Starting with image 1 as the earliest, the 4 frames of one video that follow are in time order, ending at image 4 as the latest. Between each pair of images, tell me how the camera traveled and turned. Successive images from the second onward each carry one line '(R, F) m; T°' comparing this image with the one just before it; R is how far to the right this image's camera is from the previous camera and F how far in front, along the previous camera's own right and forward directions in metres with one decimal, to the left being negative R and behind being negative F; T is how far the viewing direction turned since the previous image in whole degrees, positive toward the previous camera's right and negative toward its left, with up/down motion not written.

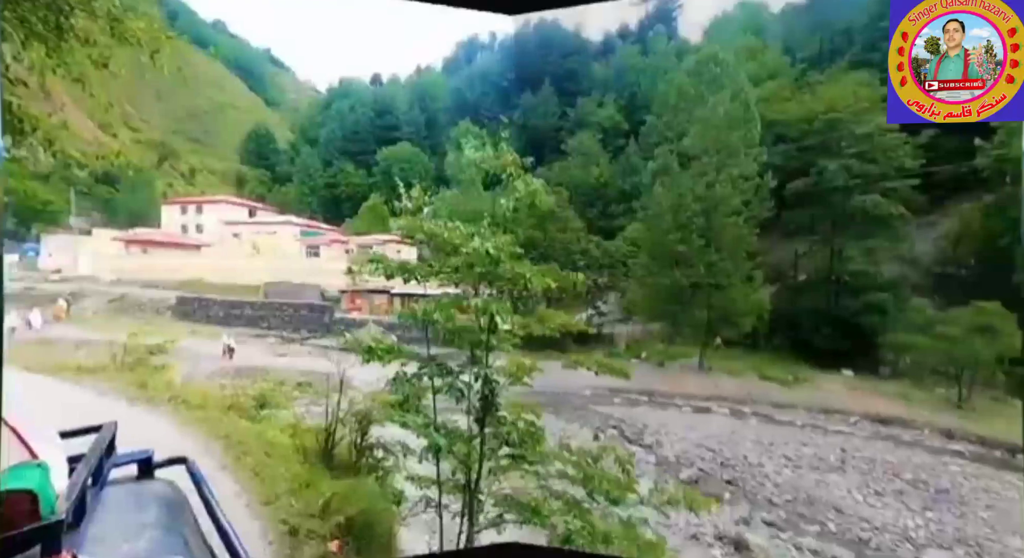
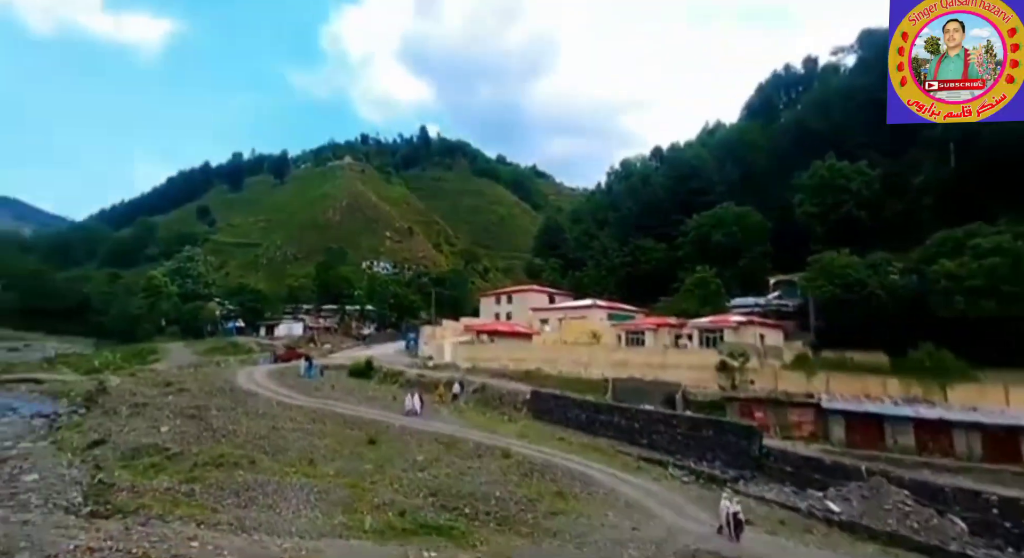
(-4.8, +3.6) m; -28°
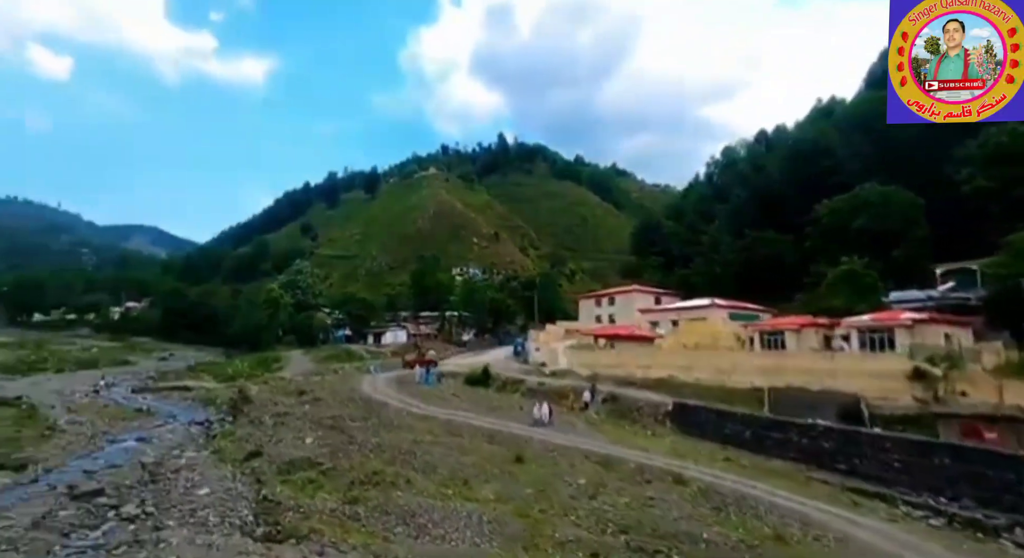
(-1.9, +1.3) m; -10°
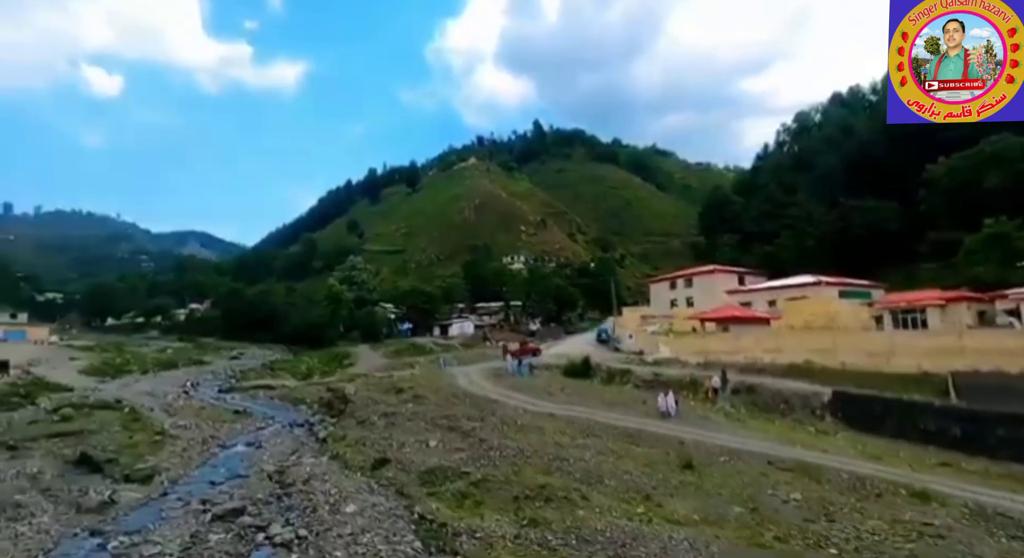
(-3.0, +2.0) m; -6°
